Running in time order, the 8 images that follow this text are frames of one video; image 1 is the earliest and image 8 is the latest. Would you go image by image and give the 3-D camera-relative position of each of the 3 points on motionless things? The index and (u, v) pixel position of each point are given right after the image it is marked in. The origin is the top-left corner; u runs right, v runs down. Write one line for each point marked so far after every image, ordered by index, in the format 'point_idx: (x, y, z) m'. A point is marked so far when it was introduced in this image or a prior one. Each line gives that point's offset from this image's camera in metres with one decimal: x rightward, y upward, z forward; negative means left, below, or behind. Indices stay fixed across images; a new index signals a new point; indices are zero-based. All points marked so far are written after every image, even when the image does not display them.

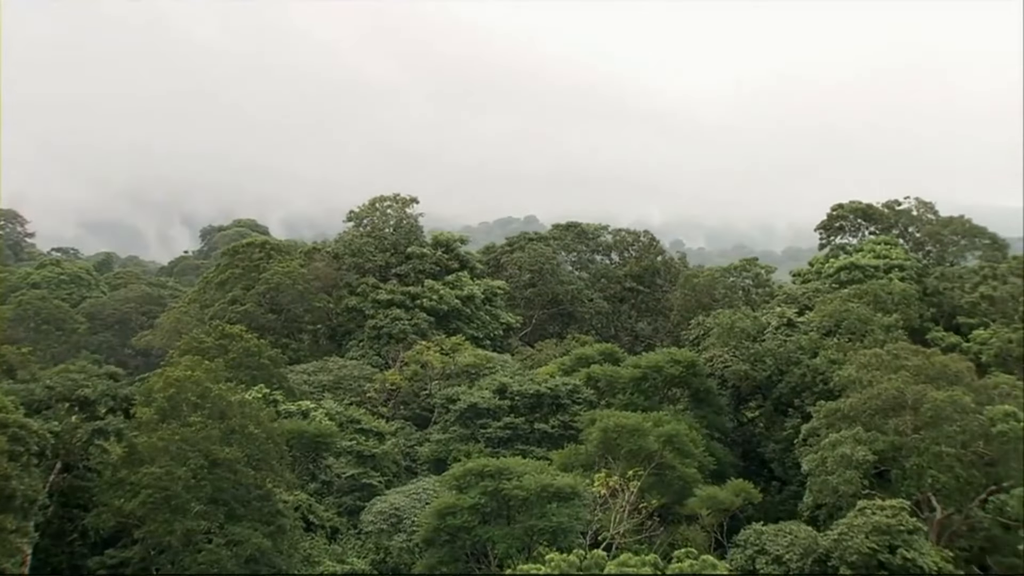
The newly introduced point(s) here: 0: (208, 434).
0: (-4.1, -2.0, +18.9) m
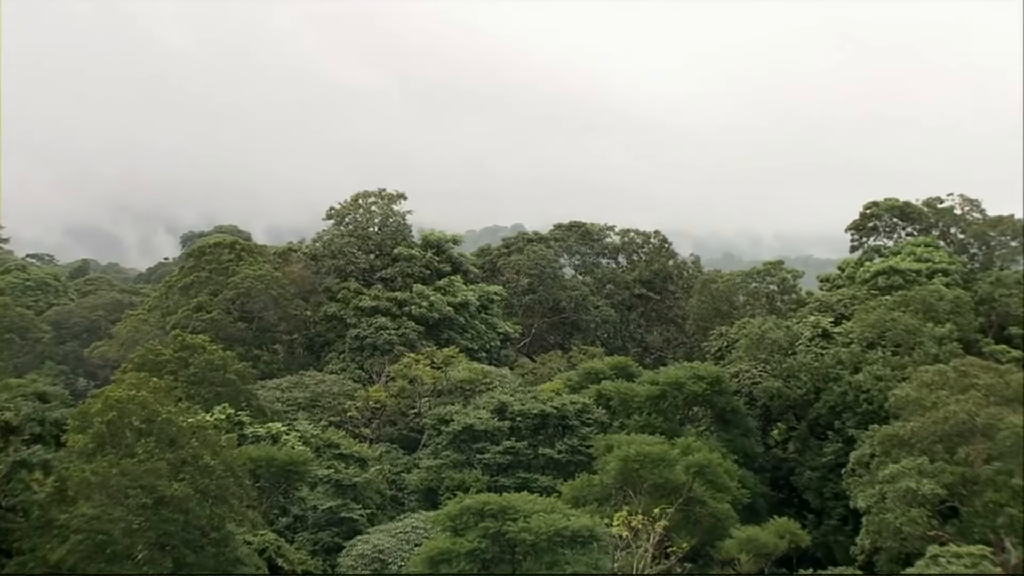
0: (-4.0, -2.0, +15.8) m
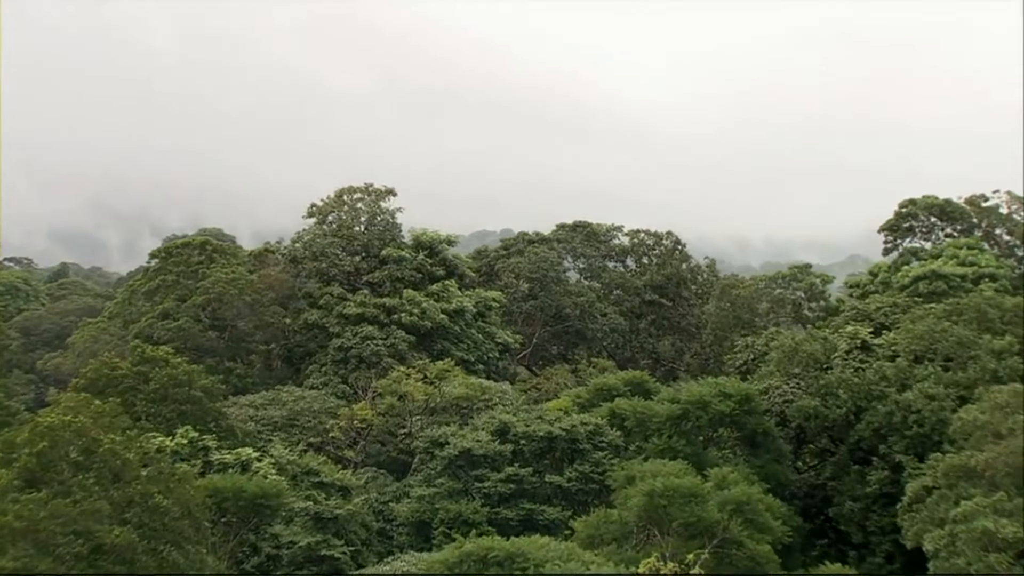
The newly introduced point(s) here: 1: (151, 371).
0: (-3.9, -2.1, +13.1) m
1: (-5.2, -1.2, +20.0) m
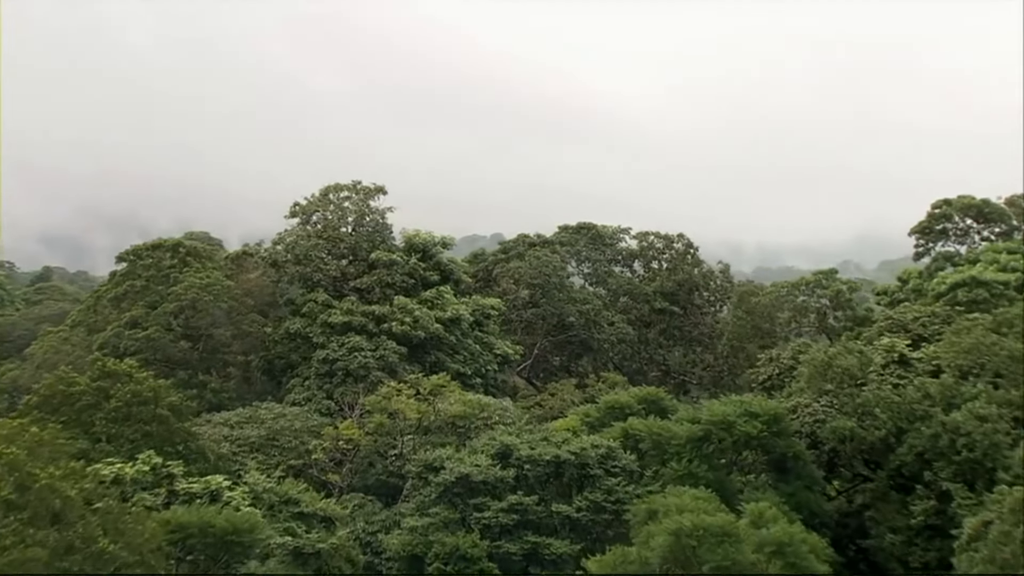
0: (-3.8, -2.1, +11.0) m
1: (-5.1, -1.3, +17.9) m
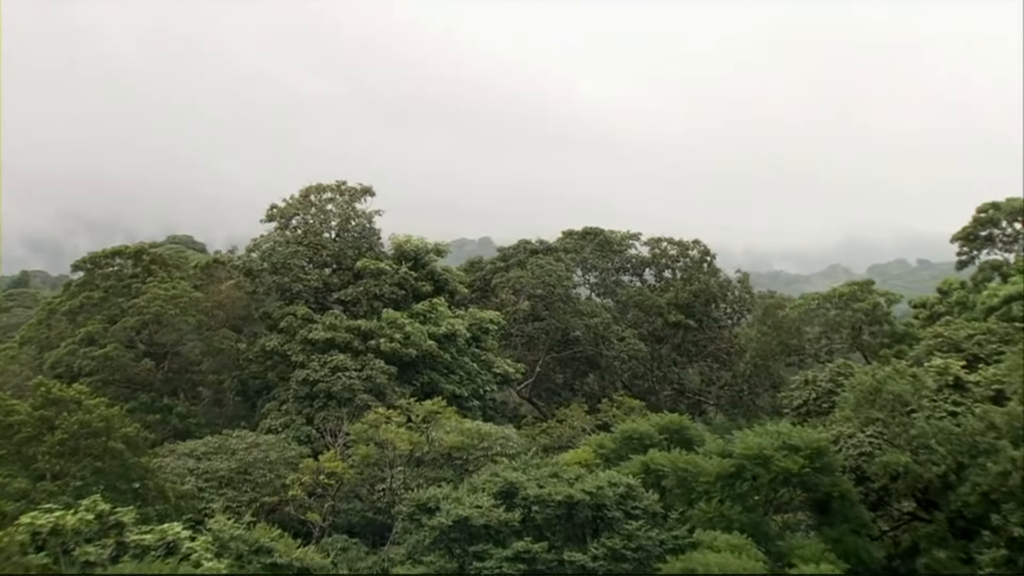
0: (-3.7, -2.3, +8.7) m
1: (-5.1, -1.4, +15.6) m
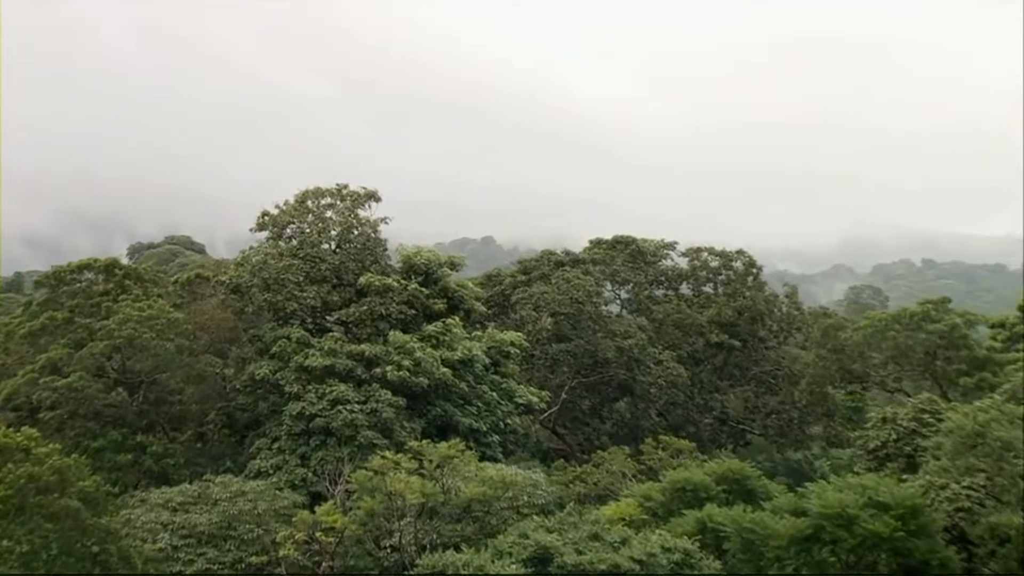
0: (-3.4, -2.5, +6.1) m
1: (-4.7, -1.7, +12.9) m
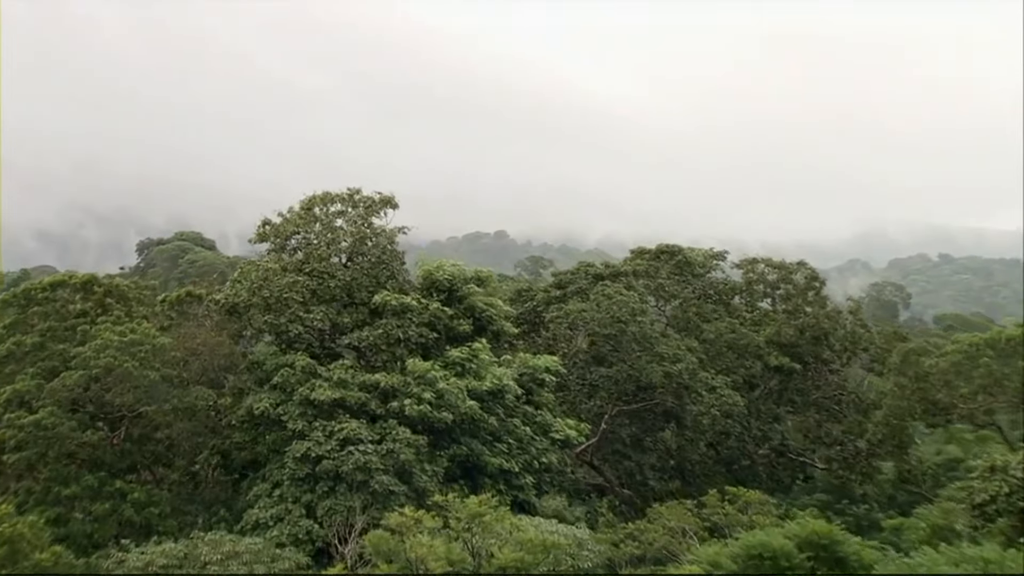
0: (-3.1, -2.8, +3.7) m
1: (-4.4, -1.9, +10.7) m
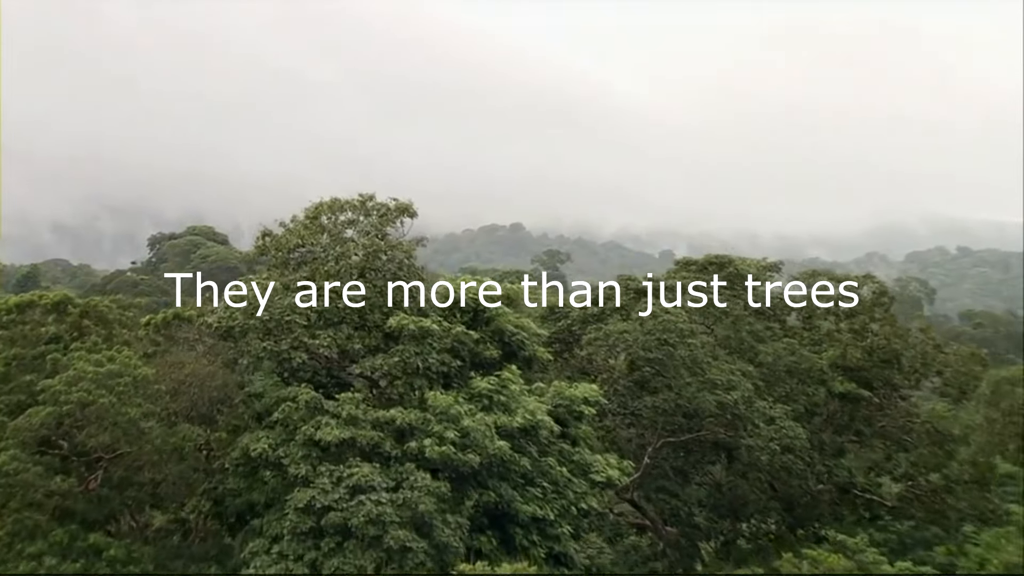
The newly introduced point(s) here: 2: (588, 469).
0: (-2.9, -3.1, +1.7) m
1: (-4.1, -2.2, +8.6) m
2: (+0.8, -1.9, +14.8) m
